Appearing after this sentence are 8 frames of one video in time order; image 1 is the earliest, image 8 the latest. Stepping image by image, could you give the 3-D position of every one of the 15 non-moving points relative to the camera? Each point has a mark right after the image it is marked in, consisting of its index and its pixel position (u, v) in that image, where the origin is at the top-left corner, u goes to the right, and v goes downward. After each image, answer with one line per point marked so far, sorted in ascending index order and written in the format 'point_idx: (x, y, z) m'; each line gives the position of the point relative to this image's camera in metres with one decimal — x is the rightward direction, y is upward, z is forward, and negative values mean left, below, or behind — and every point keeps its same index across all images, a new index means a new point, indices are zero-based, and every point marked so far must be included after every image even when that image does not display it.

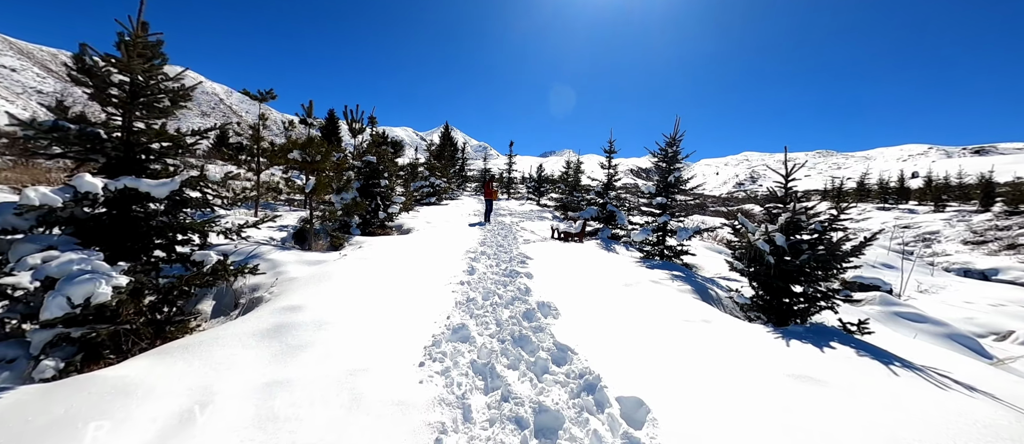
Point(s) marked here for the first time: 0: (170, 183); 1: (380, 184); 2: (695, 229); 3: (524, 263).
0: (-4.0, +0.4, +3.7) m
1: (-4.5, +1.2, +10.6) m
2: (+5.6, -0.2, +9.5) m
3: (+0.2, -1.0, +7.5) m
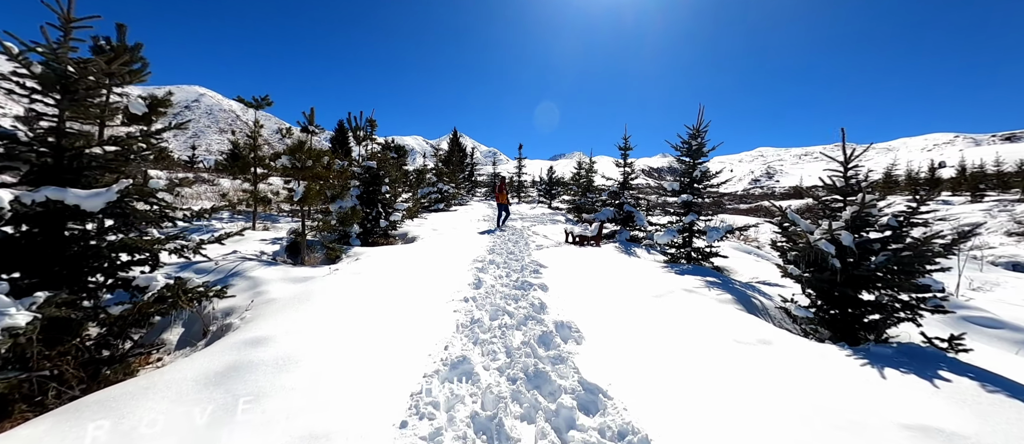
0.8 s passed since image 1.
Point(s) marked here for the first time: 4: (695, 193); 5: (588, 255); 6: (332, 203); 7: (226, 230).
0: (-3.9, +0.3, +3.0) m
1: (-4.2, +1.0, +10.0) m
2: (+5.8, -0.2, +8.5) m
3: (+0.5, -1.1, +6.7) m
4: (+5.5, +0.9, +9.4) m
5: (+2.3, -1.0, +9.6) m
6: (-5.0, +0.5, +8.6) m
7: (-8.4, -0.3, +9.2) m
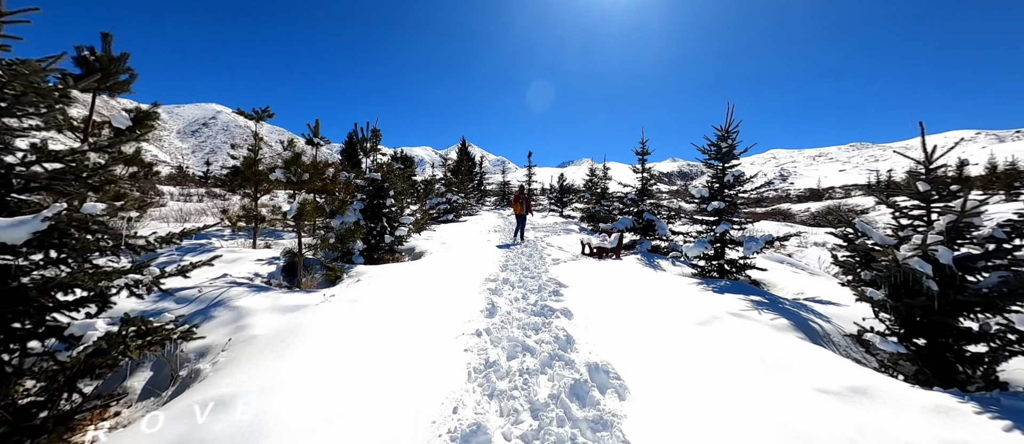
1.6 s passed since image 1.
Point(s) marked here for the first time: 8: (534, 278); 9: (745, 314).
0: (-3.7, 0.0, +2.4) m
1: (-3.8, +0.5, +9.4) m
2: (+6.2, -0.4, +7.6) m
3: (+0.8, -1.4, +5.9) m
4: (+5.9, +0.6, +8.6) m
5: (+2.7, -1.3, +8.8) m
6: (-4.6, +0.1, +8.1) m
7: (-8.0, -0.8, +8.7) m
8: (+0.5, -1.3, +7.1) m
9: (+3.8, -1.5, +5.1) m
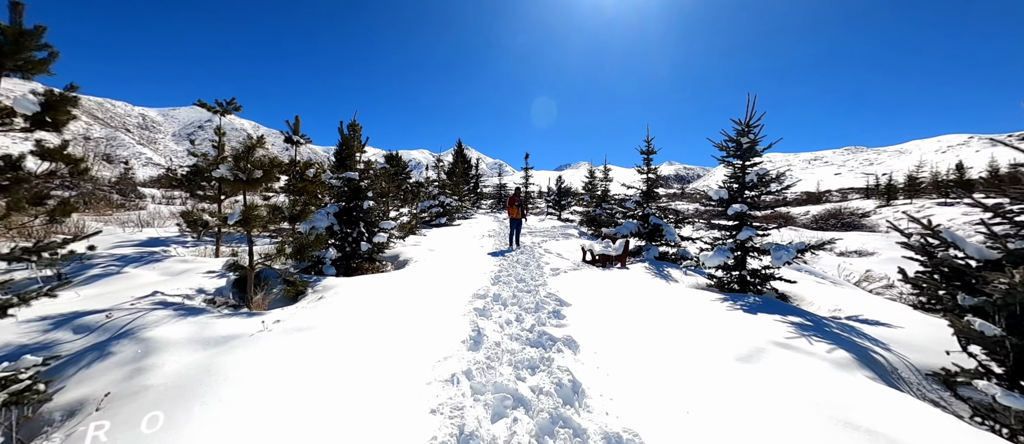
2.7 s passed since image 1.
0: (-3.8, -0.1, +1.4) m
1: (-4.0, +0.4, +8.4) m
2: (+6.0, -0.5, +6.6) m
3: (+0.7, -1.5, +4.9) m
4: (+5.7, +0.5, +7.6) m
5: (+2.6, -1.5, +7.8) m
6: (-4.8, 0.0, +7.0) m
7: (-8.2, -0.9, +7.6) m
8: (+0.3, -1.4, +6.1) m
9: (+3.7, -1.6, +4.1) m
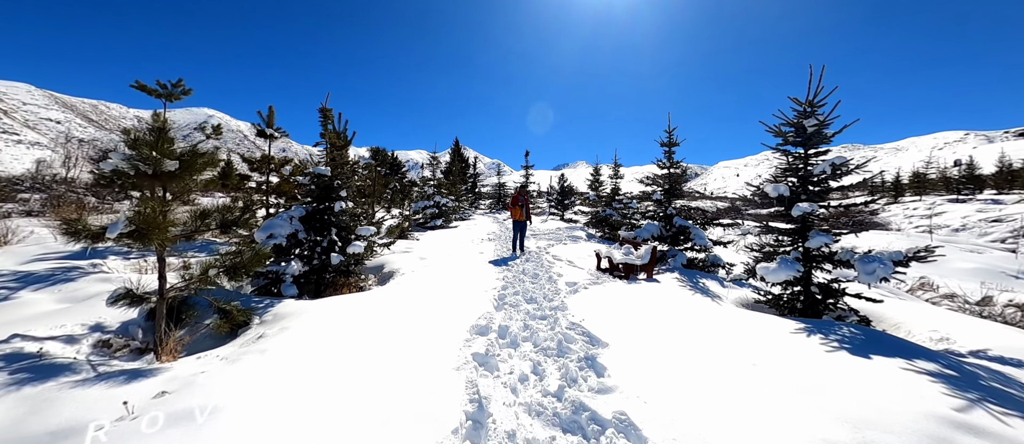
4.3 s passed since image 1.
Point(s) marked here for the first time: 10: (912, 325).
0: (-3.6, -0.2, -0.2) m
1: (-3.8, +0.2, +6.8) m
2: (+6.2, -0.6, +5.1) m
3: (+0.8, -1.6, +3.4) m
4: (+5.9, +0.4, +6.1) m
5: (+2.7, -1.5, +6.3) m
6: (-4.6, -0.2, +5.5) m
7: (-8.1, -1.1, +6.1) m
8: (+0.5, -1.5, +4.6) m
9: (+3.9, -1.7, +2.6) m
10: (+7.1, -1.8, +5.6) m
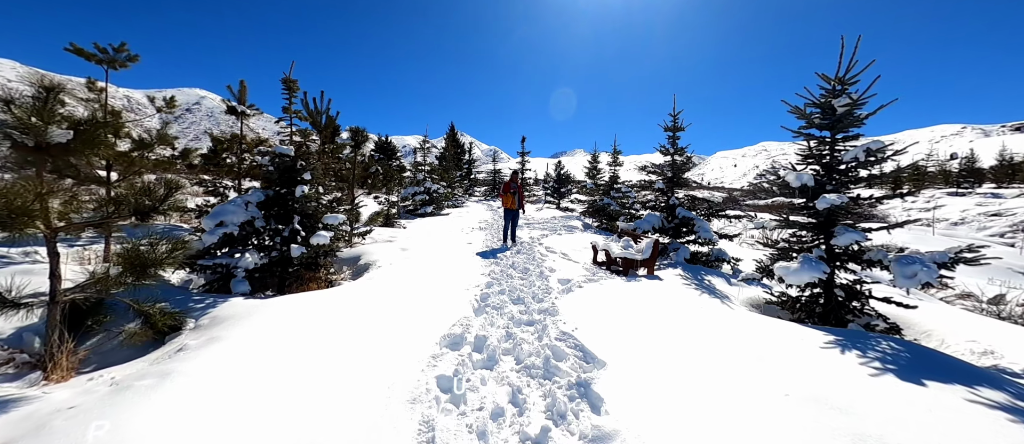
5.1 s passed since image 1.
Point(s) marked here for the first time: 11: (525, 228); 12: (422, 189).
0: (-3.8, -0.2, -1.0) m
1: (-4.1, +0.5, +6.0) m
2: (+6.0, -0.5, +4.4) m
3: (+0.6, -1.5, +2.7) m
4: (+5.6, +0.5, +5.4) m
5: (+2.5, -1.4, +5.6) m
6: (-4.8, 0.0, +4.7) m
7: (-8.3, -0.8, +5.3) m
8: (+0.2, -1.4, +3.9) m
9: (+3.6, -1.7, +2.0) m
10: (+6.9, -1.7, +5.0) m
11: (+0.6, -0.2, +13.7) m
12: (-5.1, +1.9, +17.8) m
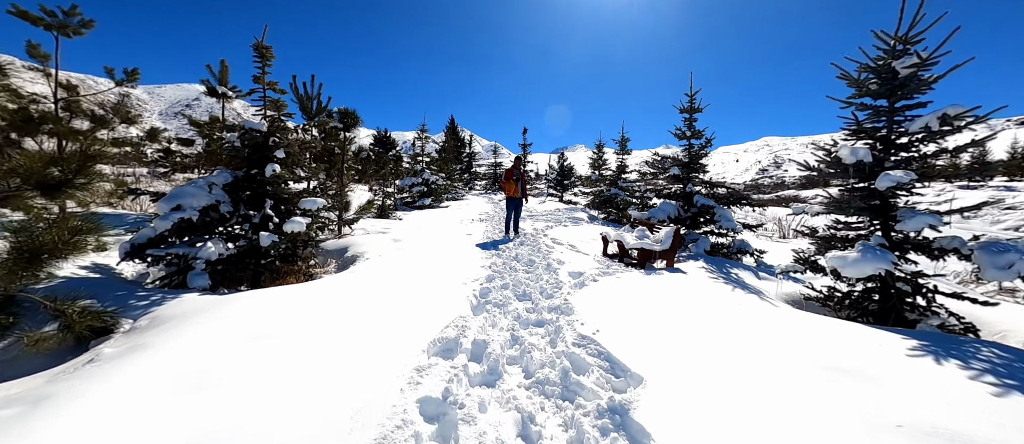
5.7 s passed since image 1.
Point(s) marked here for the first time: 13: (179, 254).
0: (-3.8, -0.1, -1.7) m
1: (-4.0, +0.7, +5.3) m
2: (+6.0, -0.3, +3.6) m
3: (+0.7, -1.3, +2.0) m
4: (+5.7, +0.8, +4.6) m
5: (+2.5, -1.1, +4.9) m
6: (-4.8, +0.3, +3.9) m
7: (-8.2, -0.5, +4.5) m
8: (+0.3, -1.2, +3.1) m
9: (+3.7, -1.5, +1.2) m
10: (+7.0, -1.5, +4.2) m
11: (+0.7, +0.1, +12.9) m
12: (-5.0, +2.3, +17.0) m
13: (-4.7, -0.5, +4.5) m
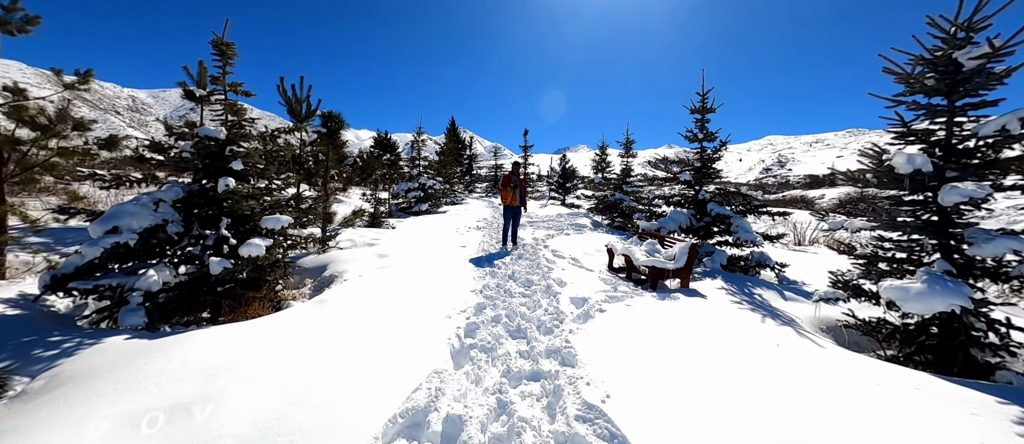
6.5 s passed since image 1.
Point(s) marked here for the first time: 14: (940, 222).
0: (-3.9, -0.3, -2.4) m
1: (-4.1, +0.4, +4.6) m
2: (+5.9, -0.5, +2.9) m
3: (+0.5, -1.6, +1.3) m
4: (+5.6, +0.5, +3.8) m
5: (+2.4, -1.4, +4.2) m
6: (-4.9, 0.0, +3.3) m
7: (-8.3, -0.9, +3.9) m
8: (+0.2, -1.5, +2.4) m
9: (+3.6, -1.7, +0.5) m
10: (+6.9, -1.7, +3.5) m
11: (+0.6, -0.2, +12.2) m
12: (-5.0, +1.9, +16.3) m
13: (-4.8, -0.8, +3.8) m
14: (+5.4, 0.0, +3.9) m
